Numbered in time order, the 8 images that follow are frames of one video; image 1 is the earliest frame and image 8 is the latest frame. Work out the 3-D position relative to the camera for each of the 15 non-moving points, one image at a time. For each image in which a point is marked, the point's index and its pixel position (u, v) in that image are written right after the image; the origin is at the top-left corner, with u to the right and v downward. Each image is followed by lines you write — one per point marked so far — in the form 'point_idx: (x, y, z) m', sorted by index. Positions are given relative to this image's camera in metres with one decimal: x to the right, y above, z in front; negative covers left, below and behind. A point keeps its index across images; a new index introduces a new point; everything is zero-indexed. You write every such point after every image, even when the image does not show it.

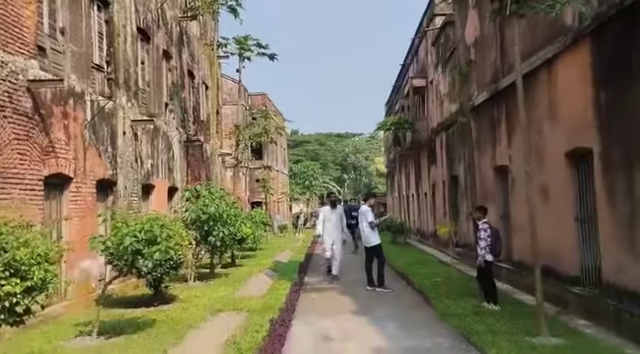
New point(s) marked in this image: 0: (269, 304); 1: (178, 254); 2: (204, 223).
0: (-0.8, -2.1, +9.6) m
1: (-2.4, -1.3, +10.1) m
2: (-2.6, -1.0, +13.3) m
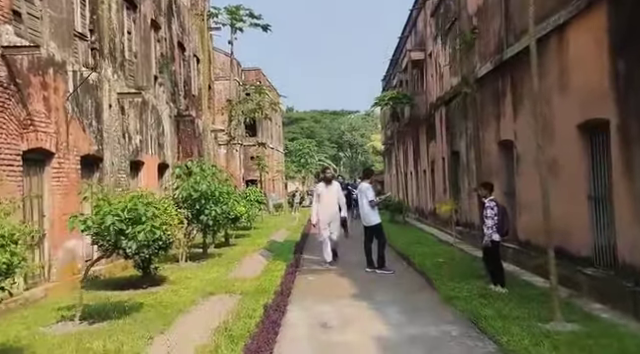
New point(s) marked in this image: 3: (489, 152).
0: (-0.9, -1.7, +9.1) m
1: (-2.5, -0.9, +9.6) m
2: (-2.7, -0.5, +12.7) m
3: (+3.8, +0.5, +12.8) m
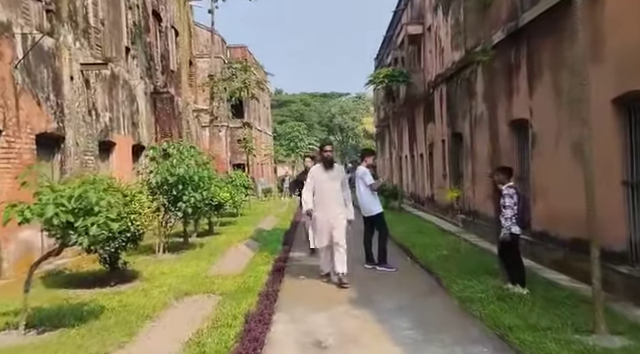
0: (-1.0, -1.5, +7.8) m
1: (-2.6, -0.7, +8.3) m
2: (-2.9, -0.2, +11.4) m
3: (+3.6, +0.9, +11.6) m
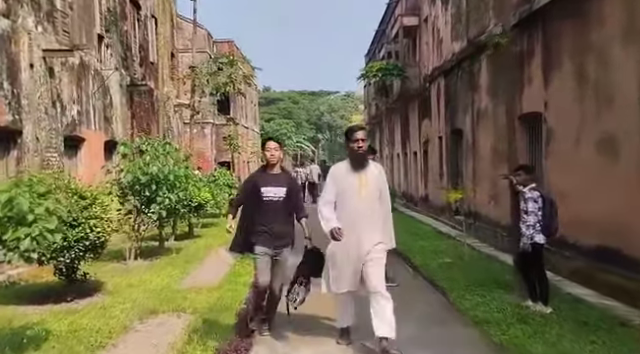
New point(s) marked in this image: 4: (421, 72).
0: (-1.1, -1.5, +6.7) m
1: (-2.7, -0.7, +7.2) m
2: (-3.1, -0.2, +10.3) m
3: (+3.4, +0.9, +10.5) m
4: (+3.3, +3.4, +19.4) m
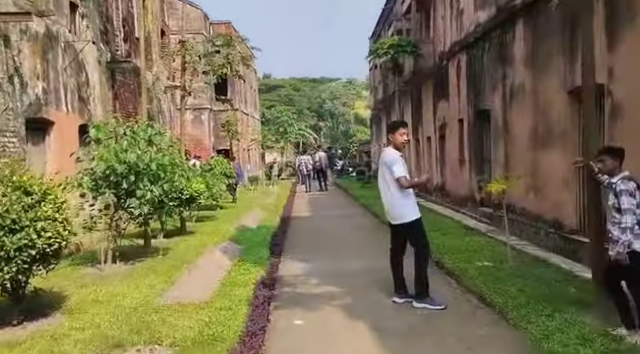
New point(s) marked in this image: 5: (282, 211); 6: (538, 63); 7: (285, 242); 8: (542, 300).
0: (-0.9, -1.3, +5.1) m
1: (-2.6, -0.6, +5.5) m
2: (-2.9, 0.0, +8.6) m
3: (+3.6, +1.1, +8.8) m
4: (+3.5, +3.8, +17.6) m
5: (-1.1, -0.9, +16.1) m
6: (+3.7, +1.9, +10.1) m
7: (-0.6, -1.2, +10.5) m
8: (+2.2, -1.2, +5.9) m
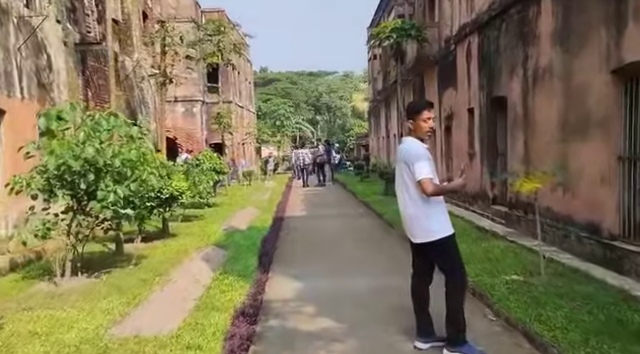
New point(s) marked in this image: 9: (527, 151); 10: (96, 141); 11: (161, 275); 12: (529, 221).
0: (-1.0, -1.4, +3.7) m
1: (-2.6, -0.6, +4.1) m
2: (-2.9, 0.0, +7.2) m
3: (+3.5, +1.1, +7.4) m
4: (+3.4, +3.9, +16.2) m
5: (-1.1, -0.8, +14.7) m
6: (+3.7, +2.0, +8.6) m
7: (-0.7, -1.1, +9.1) m
8: (+2.2, -1.2, +4.5) m
9: (+3.7, +0.5, +10.8) m
10: (-2.7, +0.5, +7.3) m
11: (-2.1, -1.3, +7.6) m
12: (+3.5, -0.7, +10.3) m
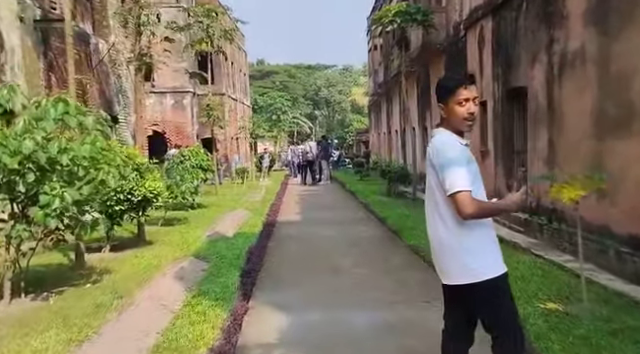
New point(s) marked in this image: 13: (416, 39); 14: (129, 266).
0: (-1.0, -1.4, +2.4) m
1: (-2.6, -0.6, +2.8) m
2: (-3.0, 0.0, +5.9) m
3: (+3.5, +1.1, +6.1) m
4: (+3.4, +3.9, +14.8) m
5: (-1.2, -0.8, +13.4) m
6: (+3.6, +1.9, +7.3) m
7: (-0.7, -1.1, +7.8) m
8: (+2.1, -1.3, +3.3) m
9: (+3.6, +0.4, +9.5) m
10: (-2.8, +0.5, +6.0) m
11: (-2.1, -1.3, +6.3) m
12: (+3.4, -0.8, +9.0) m
13: (+3.0, +4.1, +18.0) m
14: (-2.5, -1.2, +7.8) m
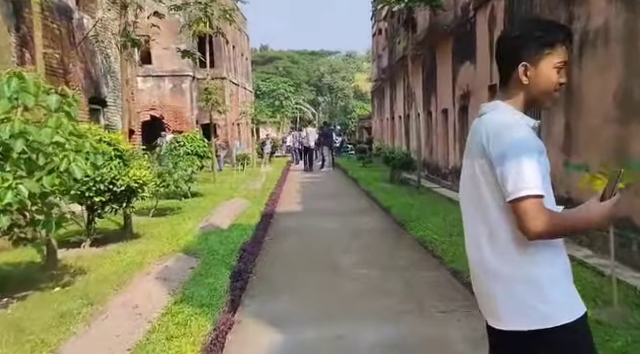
0: (-1.0, -1.4, +1.6) m
1: (-2.7, -0.6, +2.0) m
2: (-3.0, +0.1, +5.1) m
3: (+3.5, +1.1, +5.3) m
4: (+3.4, +4.2, +13.9) m
5: (-1.1, -0.5, +12.6) m
6: (+3.6, +2.1, +6.4) m
7: (-0.7, -1.0, +7.0) m
8: (+2.1, -1.3, +2.5) m
9: (+3.6, +0.6, +8.6) m
10: (-2.8, +0.6, +5.2) m
11: (-2.1, -1.2, +5.5) m
12: (+3.4, -0.6, +8.2) m
13: (+3.0, +4.5, +17.1) m
14: (-2.5, -1.1, +7.1) m
